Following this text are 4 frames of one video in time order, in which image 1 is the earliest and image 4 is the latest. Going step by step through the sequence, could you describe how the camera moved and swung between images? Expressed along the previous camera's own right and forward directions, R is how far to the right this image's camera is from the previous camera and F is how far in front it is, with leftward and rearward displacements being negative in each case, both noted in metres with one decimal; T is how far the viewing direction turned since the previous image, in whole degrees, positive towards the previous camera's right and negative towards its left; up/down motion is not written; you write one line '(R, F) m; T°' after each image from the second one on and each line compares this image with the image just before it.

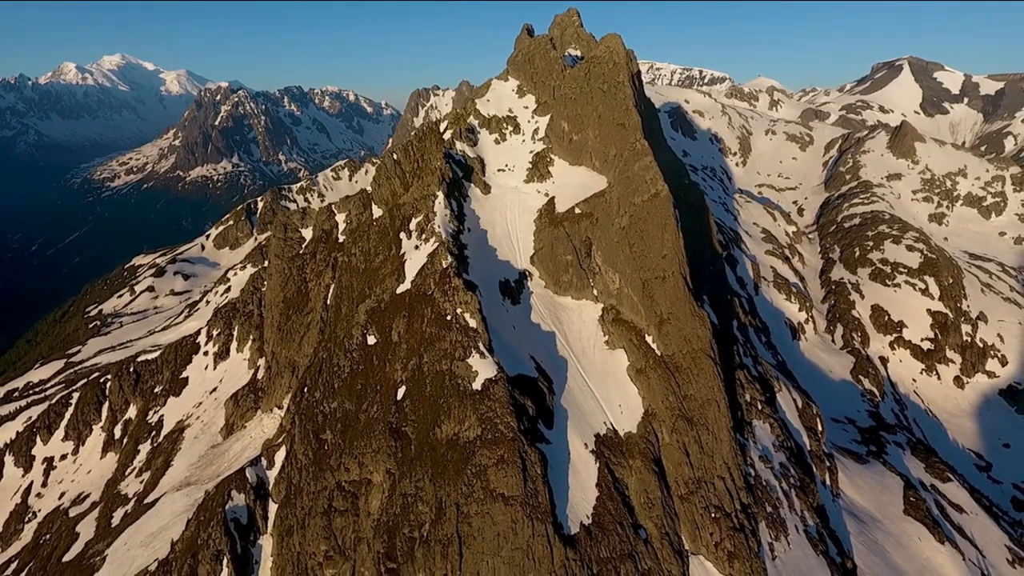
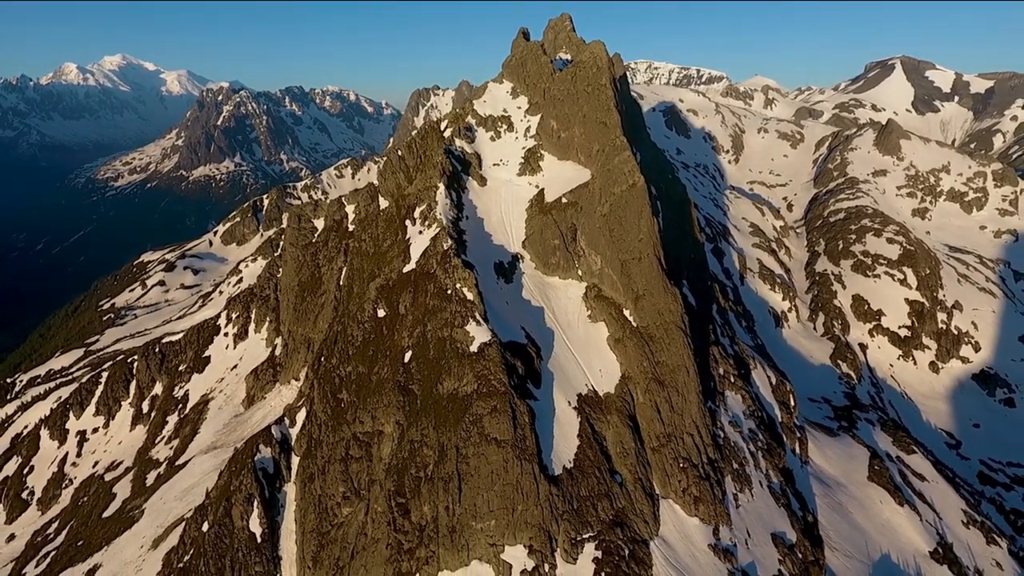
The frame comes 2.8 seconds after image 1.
(+0.8, -7.0) m; 0°
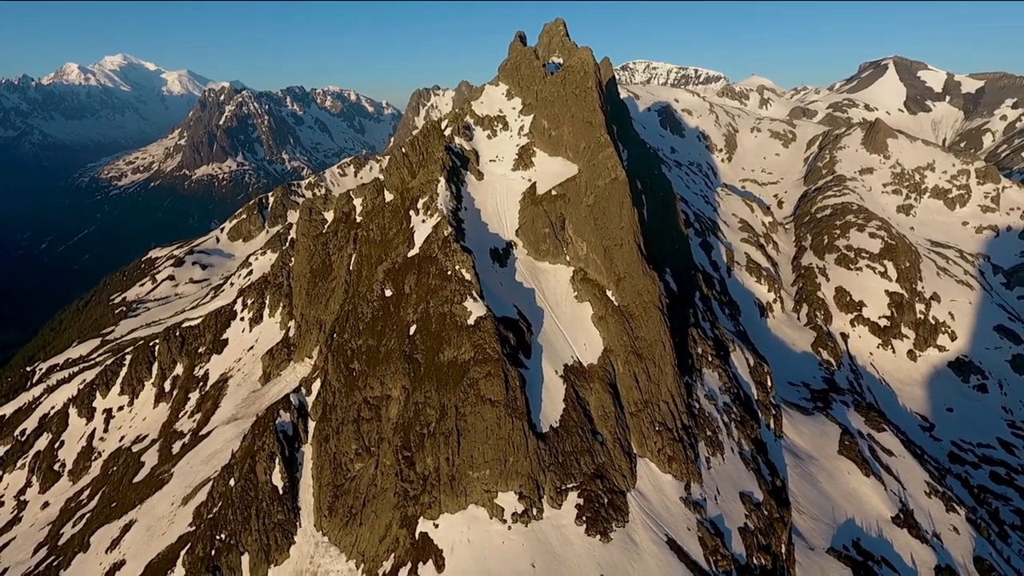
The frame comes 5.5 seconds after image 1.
(+0.8, -6.7) m; 0°
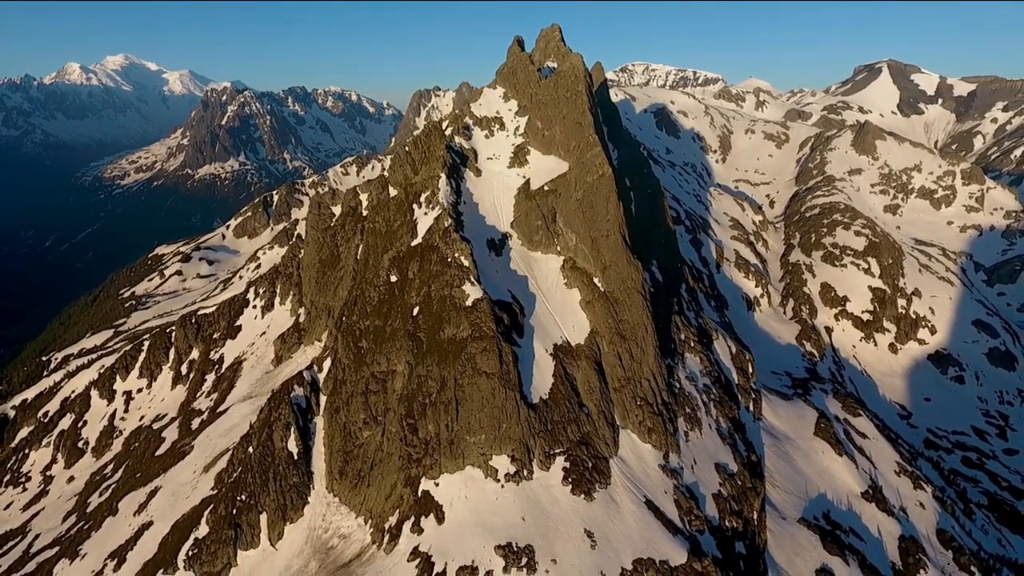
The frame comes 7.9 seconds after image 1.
(+0.7, -6.1) m; 0°
